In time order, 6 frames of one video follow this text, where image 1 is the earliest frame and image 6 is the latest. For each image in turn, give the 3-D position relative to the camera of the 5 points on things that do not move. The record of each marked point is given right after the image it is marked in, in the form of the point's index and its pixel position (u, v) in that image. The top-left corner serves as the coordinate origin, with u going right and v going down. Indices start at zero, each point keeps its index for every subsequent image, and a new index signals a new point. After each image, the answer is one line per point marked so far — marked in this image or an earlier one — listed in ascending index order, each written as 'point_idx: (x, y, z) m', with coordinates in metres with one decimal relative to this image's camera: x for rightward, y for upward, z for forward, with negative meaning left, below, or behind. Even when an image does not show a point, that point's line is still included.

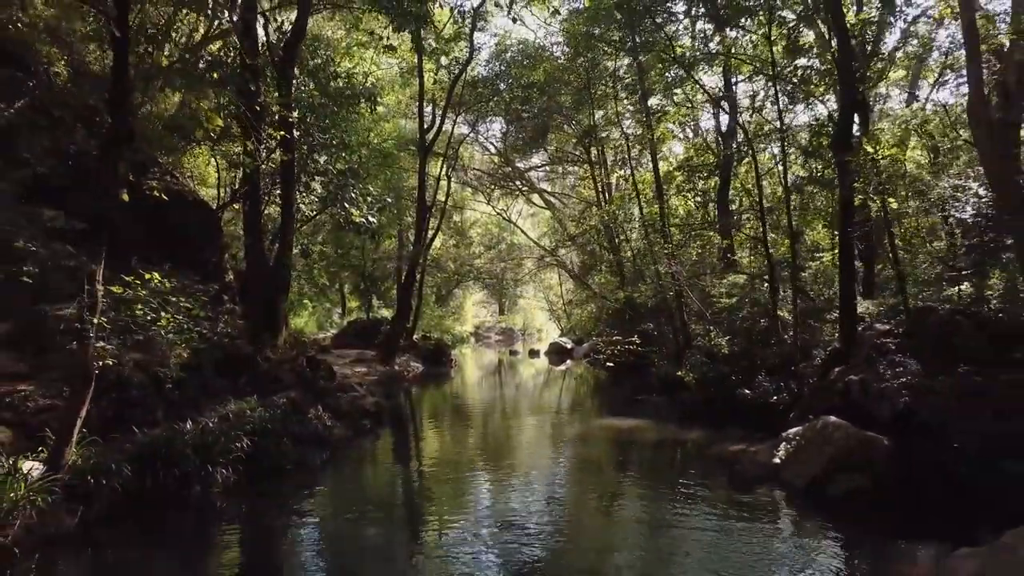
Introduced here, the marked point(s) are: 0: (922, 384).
0: (+6.0, -1.4, +10.4) m
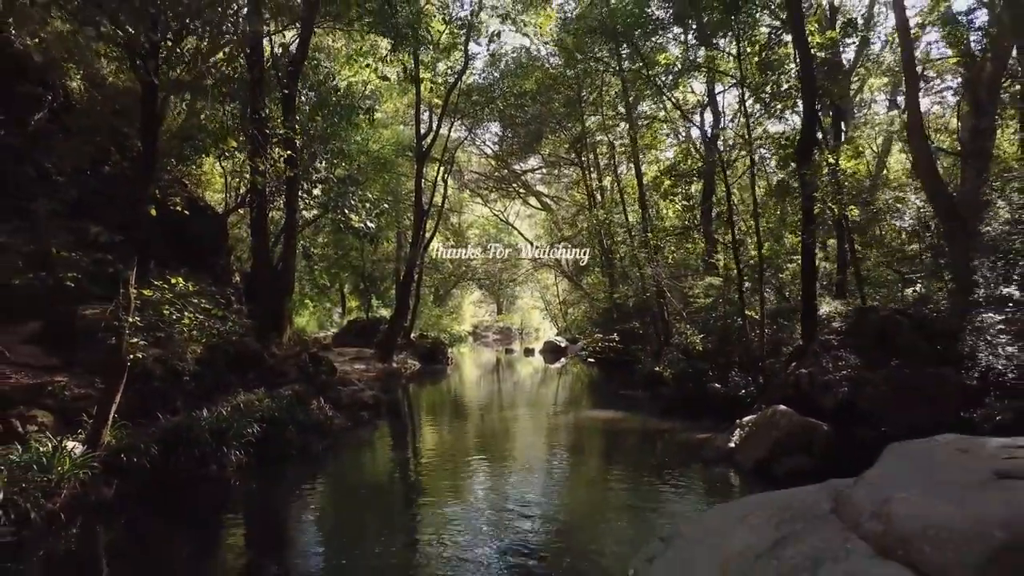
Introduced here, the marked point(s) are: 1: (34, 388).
0: (+5.8, -1.5, +11.5) m
1: (-6.5, -1.3, +9.4) m
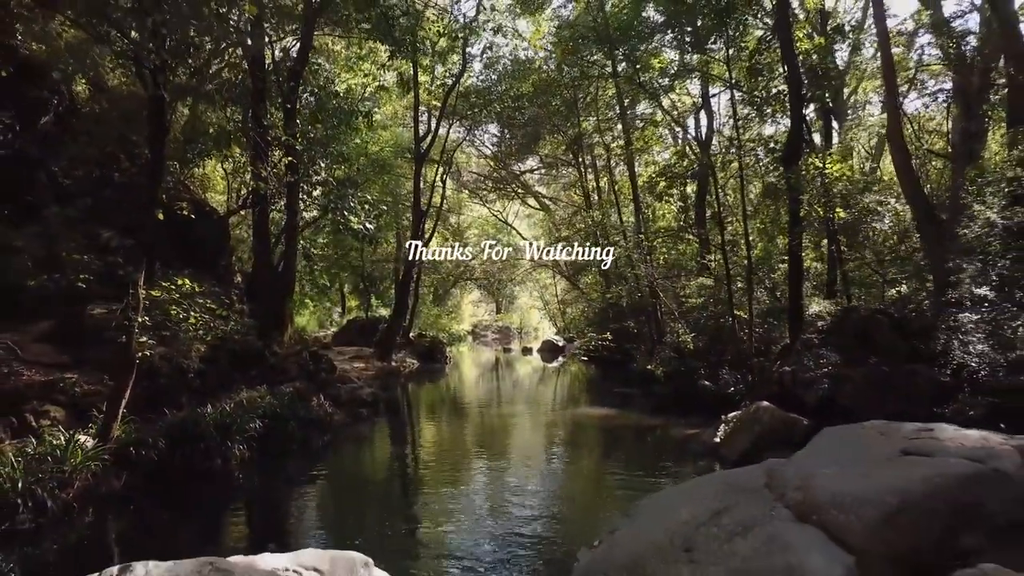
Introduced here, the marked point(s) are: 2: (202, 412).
0: (+5.7, -1.5, +11.9) m
1: (-6.6, -1.3, +9.8) m
2: (-5.0, -2.0, +11.1) m
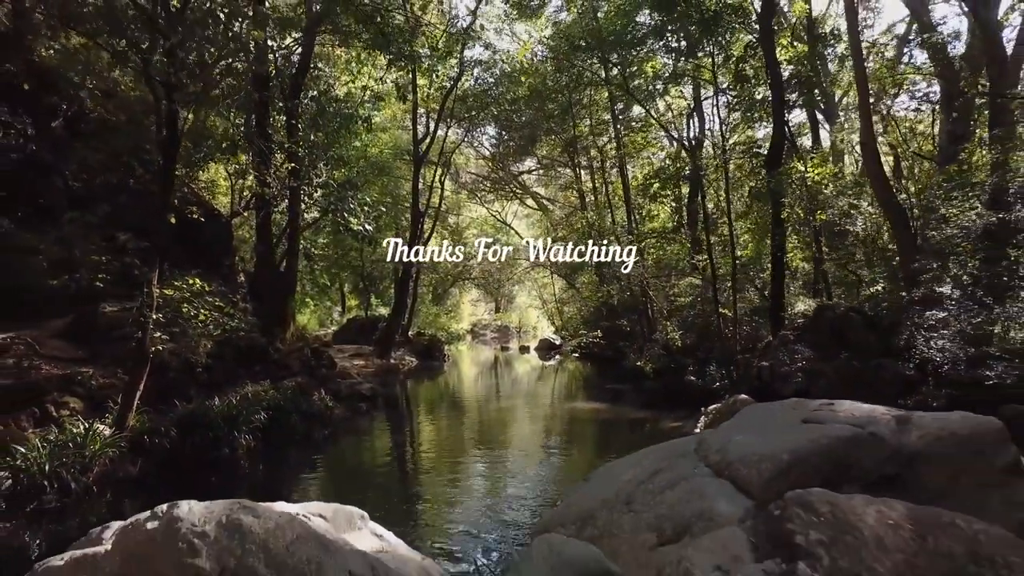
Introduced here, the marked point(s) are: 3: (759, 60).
0: (+5.5, -1.5, +12.5) m
1: (-6.7, -1.3, +10.4) m
2: (-5.2, -2.0, +11.8) m
3: (+7.1, +6.6, +19.9) m
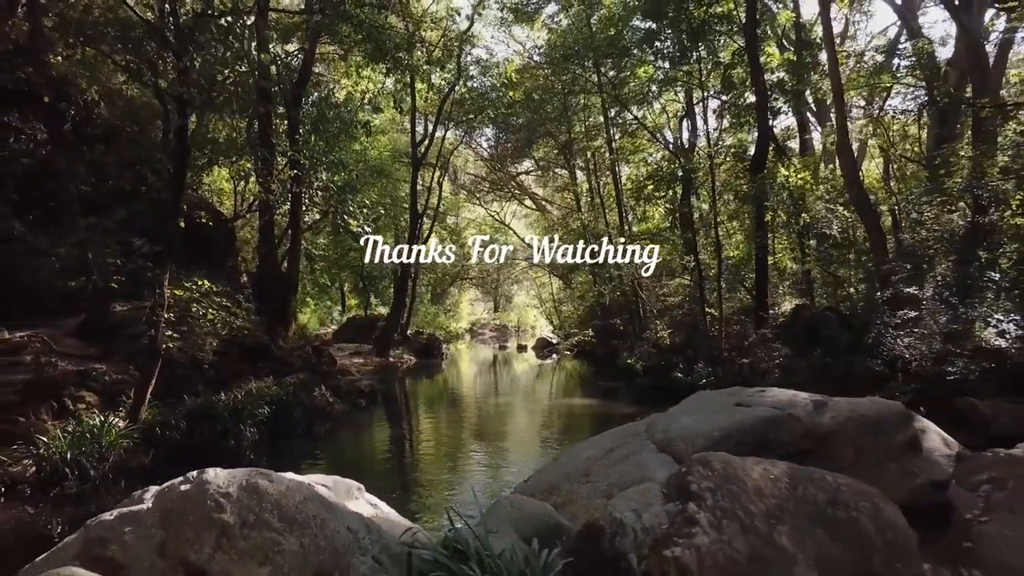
0: (+5.4, -1.5, +13.1) m
1: (-6.9, -1.3, +11.0) m
2: (-5.3, -2.0, +12.4) m
3: (+6.9, +6.6, +20.5) m
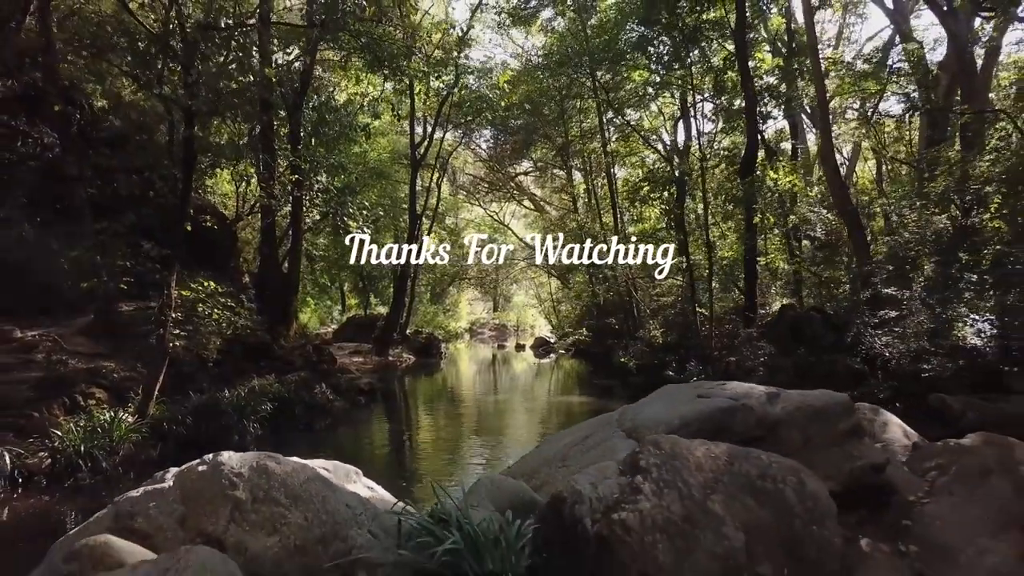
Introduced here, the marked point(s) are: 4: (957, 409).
0: (+5.2, -1.5, +13.6) m
1: (-7.0, -1.4, +11.5) m
2: (-5.4, -2.0, +12.8) m
3: (+6.8, +6.6, +21.0) m
4: (+6.1, -1.6, +9.5) m
